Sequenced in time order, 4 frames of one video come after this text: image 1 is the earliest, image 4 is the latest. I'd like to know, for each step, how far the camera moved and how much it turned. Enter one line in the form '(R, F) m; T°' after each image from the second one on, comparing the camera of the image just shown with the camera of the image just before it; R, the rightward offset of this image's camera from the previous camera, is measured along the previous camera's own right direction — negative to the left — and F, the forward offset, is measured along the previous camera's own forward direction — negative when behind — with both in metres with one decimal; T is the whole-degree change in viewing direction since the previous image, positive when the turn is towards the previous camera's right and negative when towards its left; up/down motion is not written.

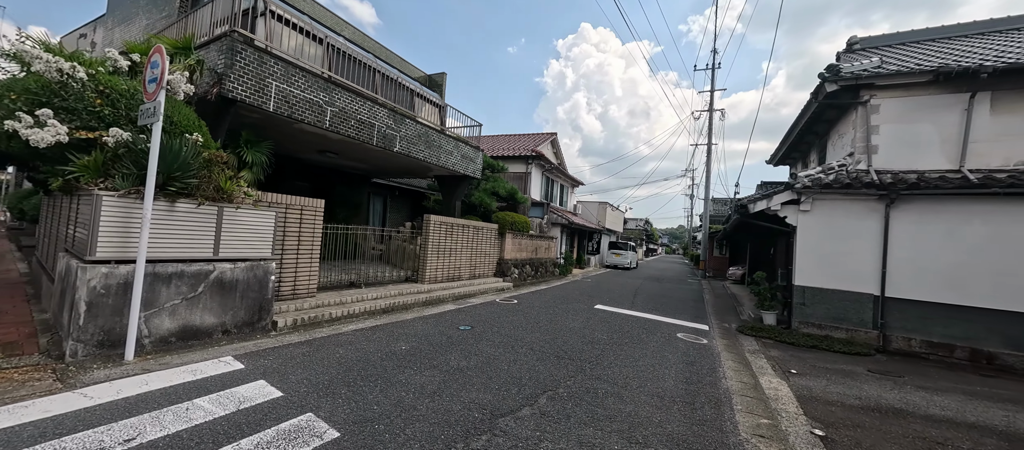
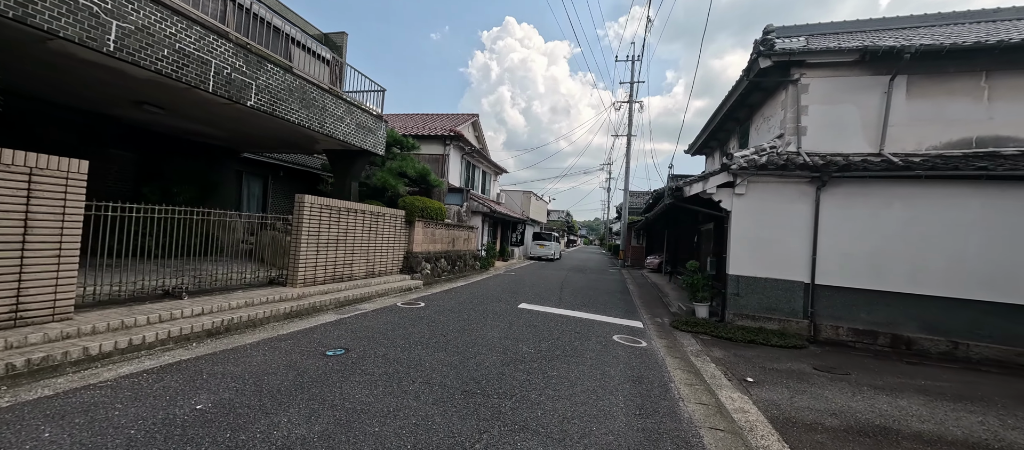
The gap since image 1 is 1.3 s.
(+0.3, +1.5) m; +11°
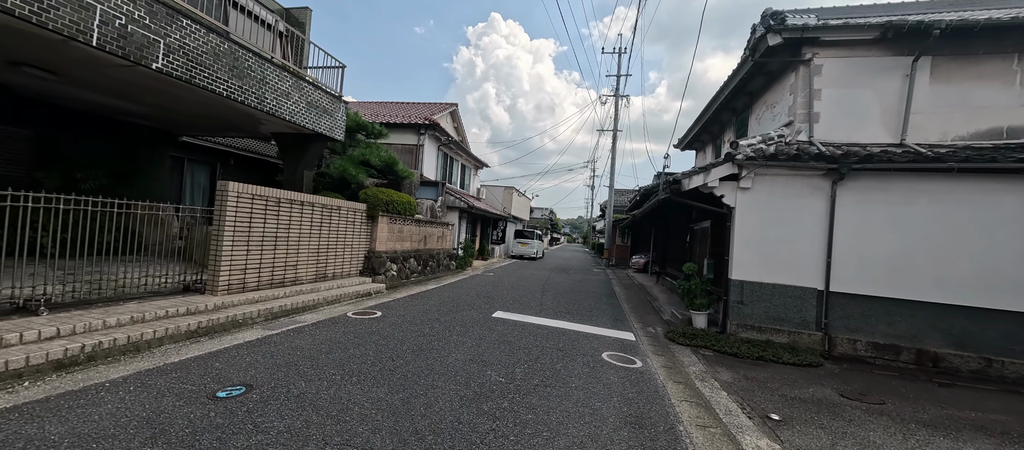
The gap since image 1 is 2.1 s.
(+0.2, +1.0) m; +2°
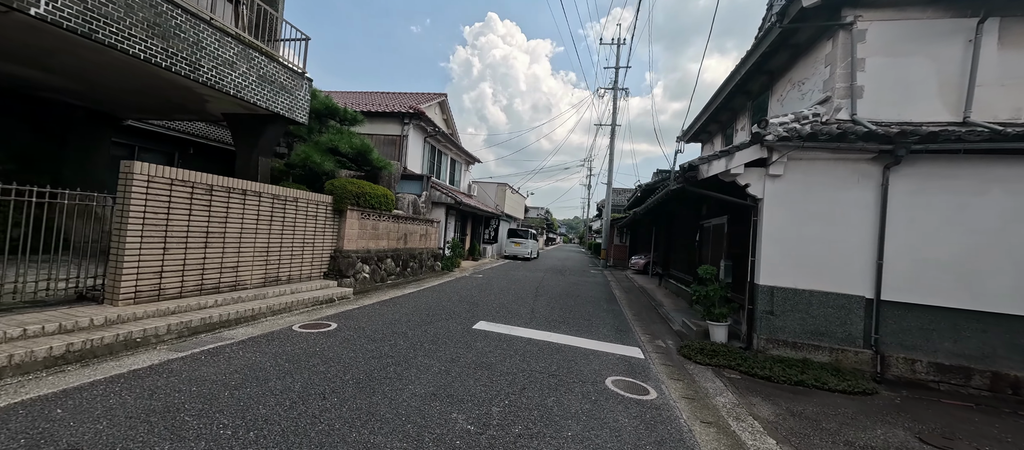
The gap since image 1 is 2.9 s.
(+0.2, +1.0) m; +1°
